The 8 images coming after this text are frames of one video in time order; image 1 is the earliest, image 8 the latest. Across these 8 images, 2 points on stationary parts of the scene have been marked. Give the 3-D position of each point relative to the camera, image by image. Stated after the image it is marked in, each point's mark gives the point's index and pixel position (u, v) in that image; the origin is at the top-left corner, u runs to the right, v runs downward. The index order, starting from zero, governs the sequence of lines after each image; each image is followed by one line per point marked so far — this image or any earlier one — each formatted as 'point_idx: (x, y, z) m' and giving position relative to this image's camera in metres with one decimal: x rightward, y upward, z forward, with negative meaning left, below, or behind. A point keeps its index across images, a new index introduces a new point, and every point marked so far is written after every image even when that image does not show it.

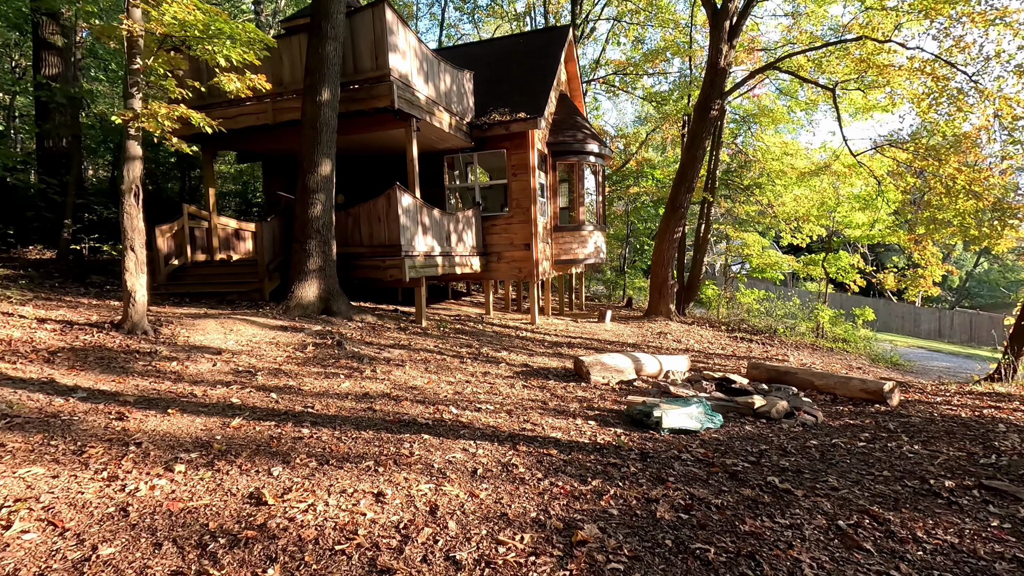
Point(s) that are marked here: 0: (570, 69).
0: (+1.6, +6.2, +15.2) m
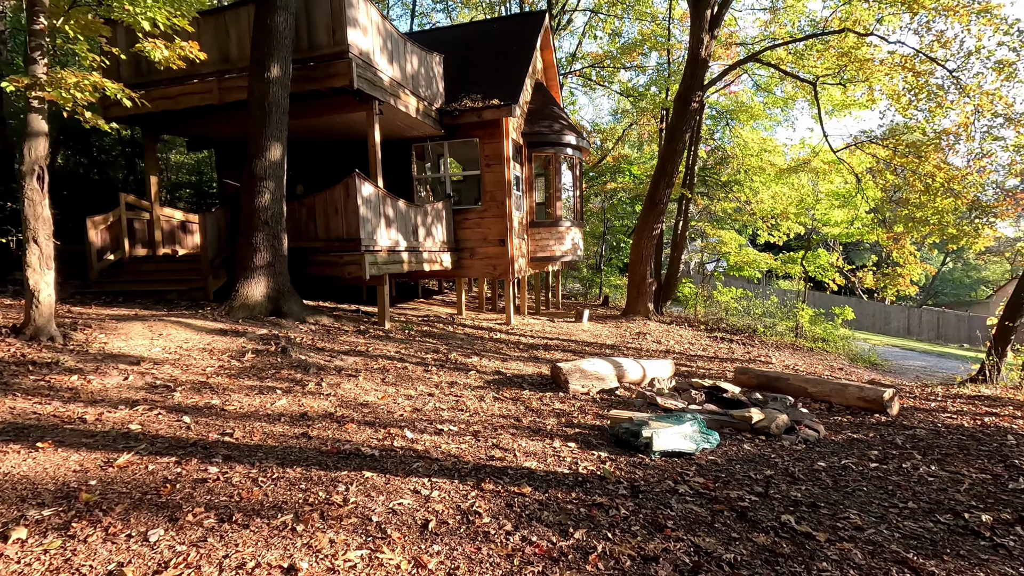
0: (+0.9, +6.2, +14.5) m
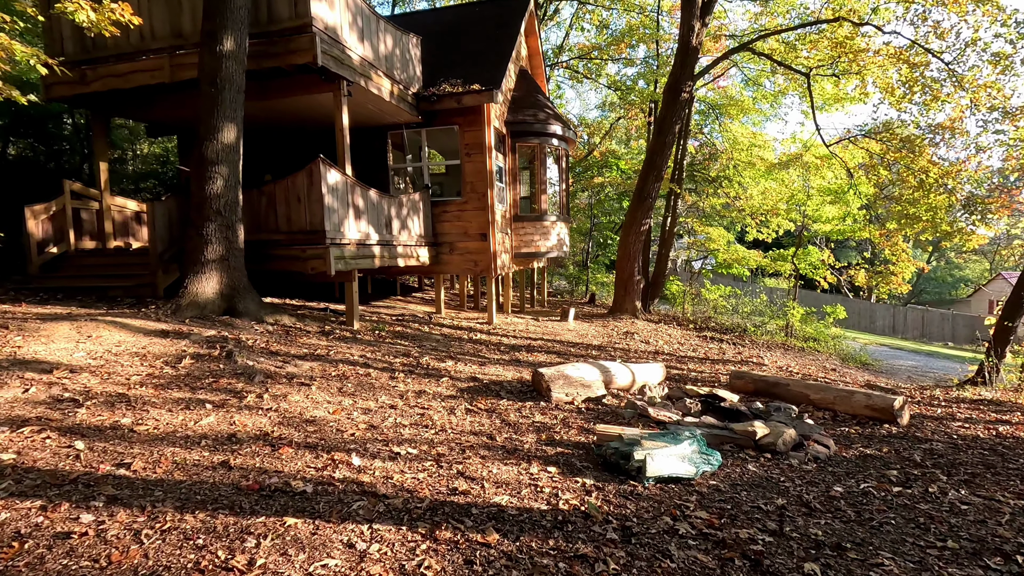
0: (+0.5, +6.3, +13.9) m
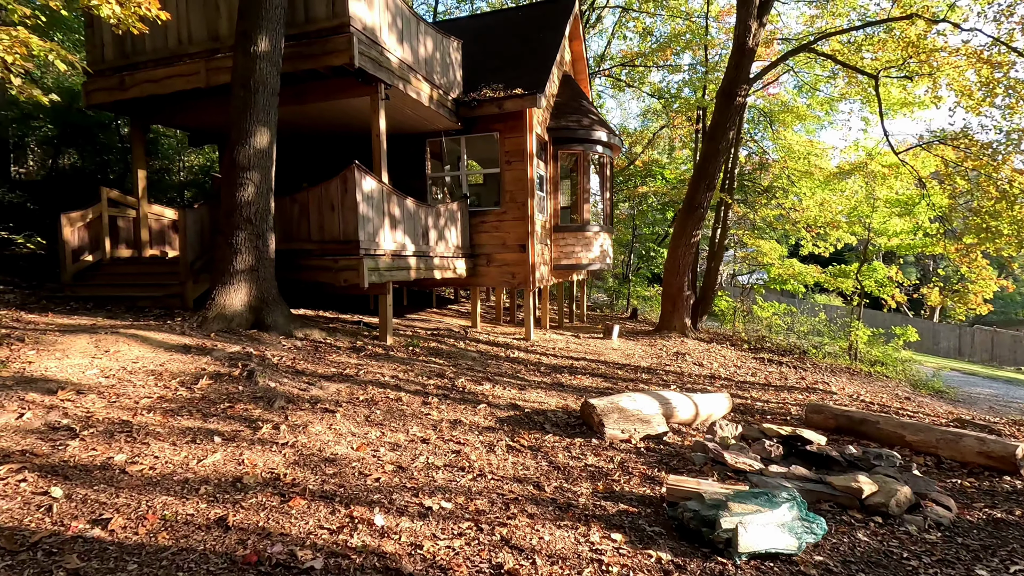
0: (+1.6, +6.0, +13.3) m
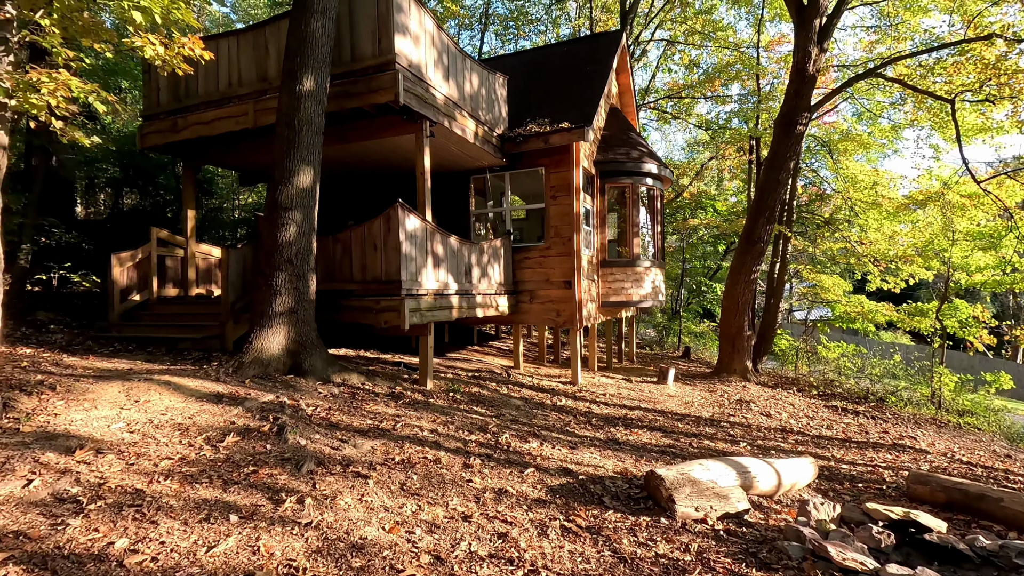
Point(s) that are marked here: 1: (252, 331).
0: (+2.7, +5.0, +13.0) m
1: (-3.0, -0.5, +6.2) m
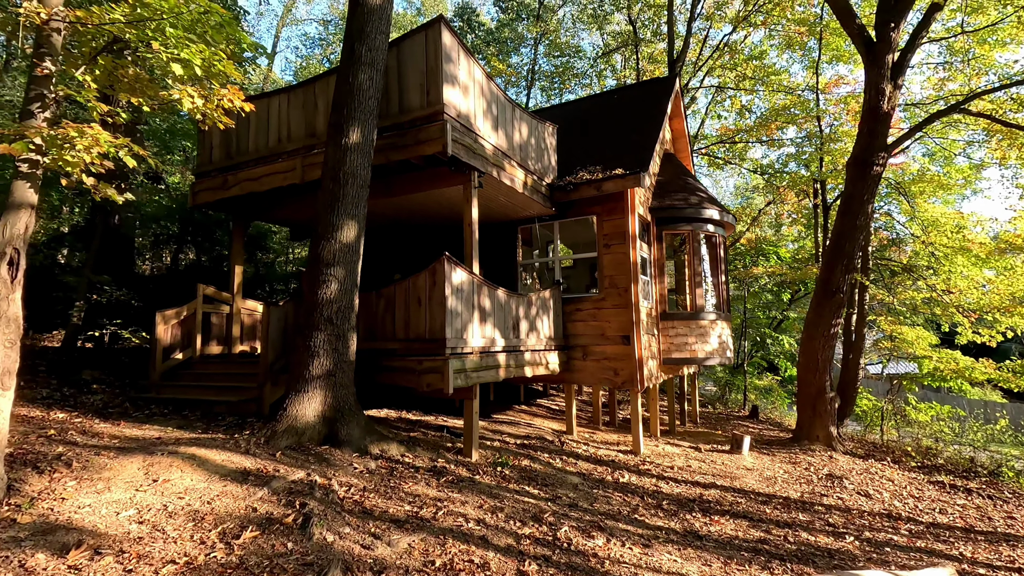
0: (+3.8, +3.8, +12.5) m
1: (-2.4, -1.2, +5.7) m
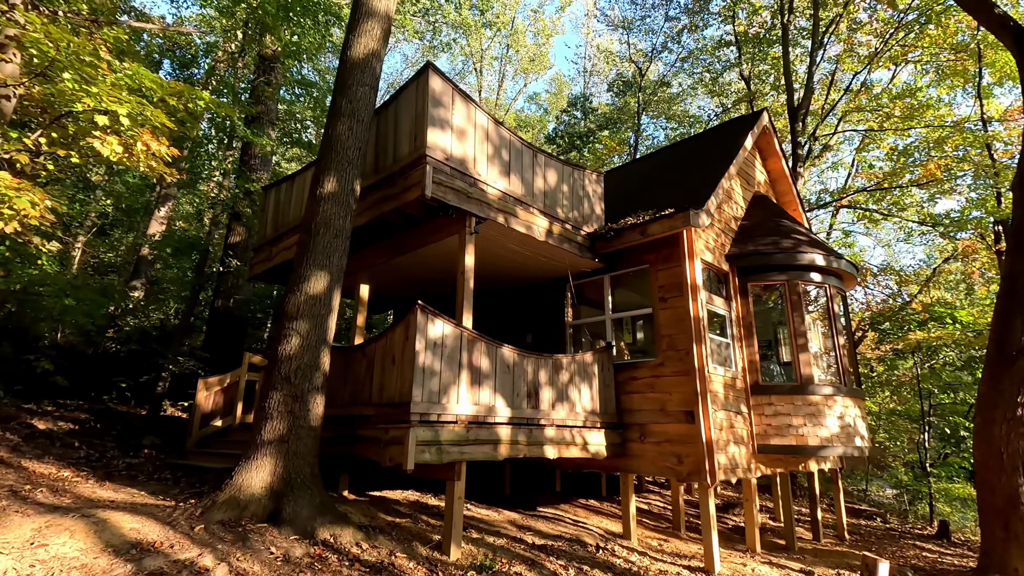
0: (+5.2, +2.4, +10.7) m
1: (-2.7, -1.7, +5.2) m
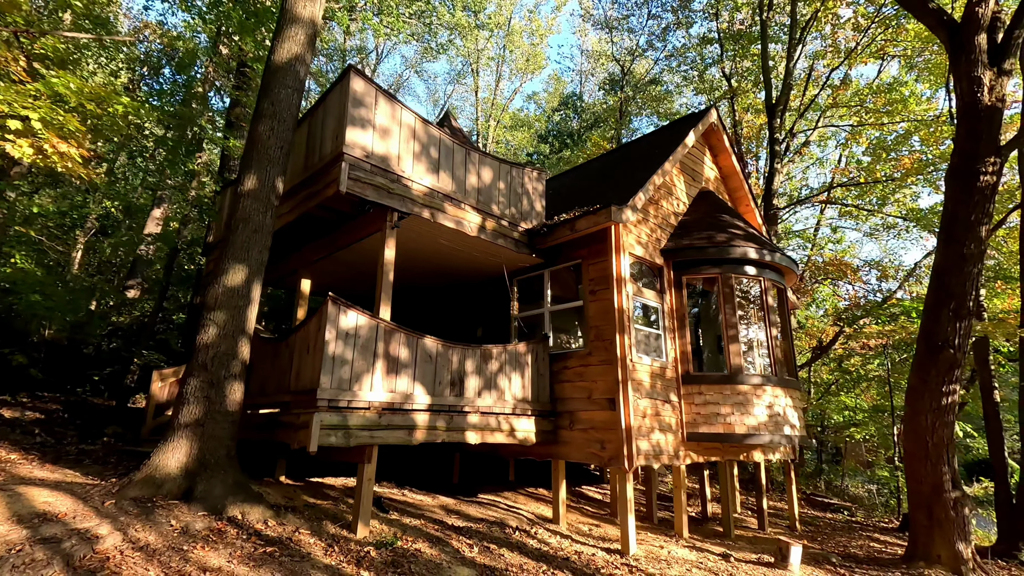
0: (+4.3, +2.5, +10.9) m
1: (-3.7, -1.6, +5.6) m
